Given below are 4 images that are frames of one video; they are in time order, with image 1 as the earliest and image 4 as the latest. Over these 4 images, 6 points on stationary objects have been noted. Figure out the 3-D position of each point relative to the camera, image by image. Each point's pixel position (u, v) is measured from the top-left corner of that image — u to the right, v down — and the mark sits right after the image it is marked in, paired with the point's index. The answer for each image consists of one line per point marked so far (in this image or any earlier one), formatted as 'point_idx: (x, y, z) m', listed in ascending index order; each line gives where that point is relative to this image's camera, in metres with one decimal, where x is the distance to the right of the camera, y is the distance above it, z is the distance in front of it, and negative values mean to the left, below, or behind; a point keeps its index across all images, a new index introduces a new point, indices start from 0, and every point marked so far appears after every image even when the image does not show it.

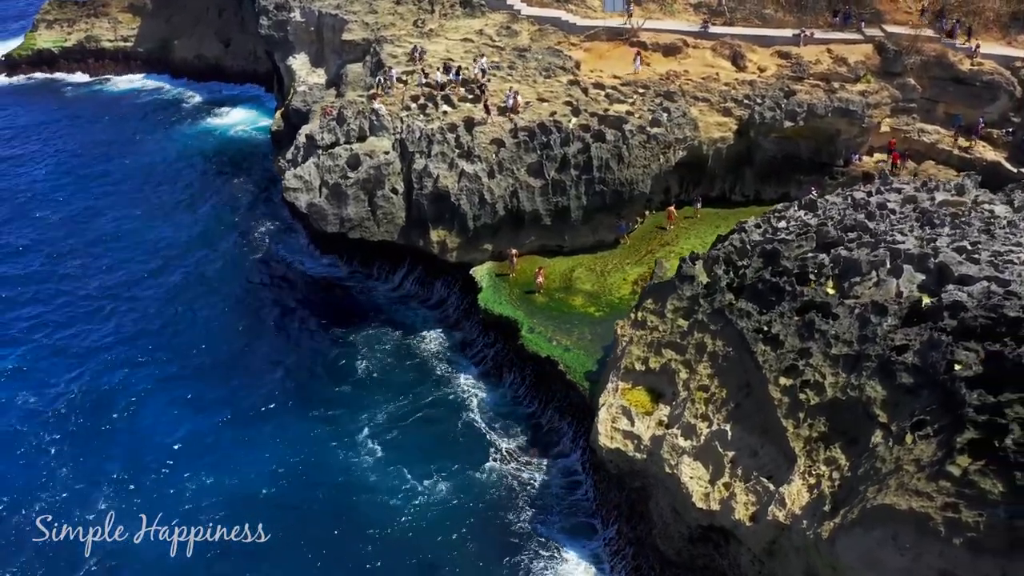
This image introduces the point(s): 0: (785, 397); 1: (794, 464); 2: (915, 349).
0: (+6.7, -2.7, +19.8) m
1: (+6.5, -4.2, +18.9) m
2: (+9.0, -1.5, +18.2) m
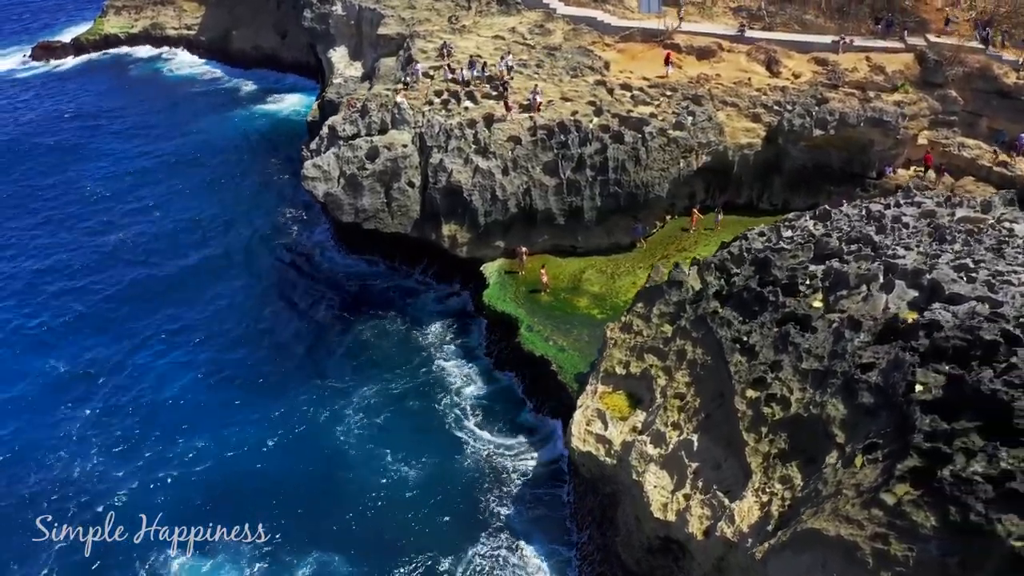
0: (+5.6, -2.9, +19.2) m
1: (+5.3, -4.4, +18.3) m
2: (+7.9, -1.8, +17.4) m
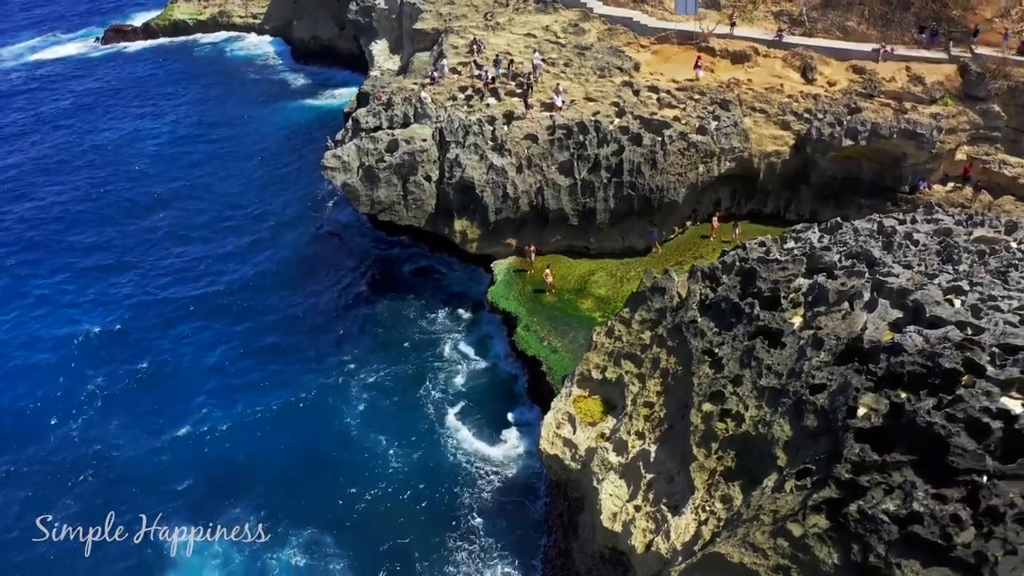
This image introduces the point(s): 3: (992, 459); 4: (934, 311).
0: (+4.4, -3.2, +18.6) m
1: (+4.0, -4.6, +17.8) m
2: (+6.6, -2.2, +16.7) m
3: (+8.5, -3.1, +14.3) m
4: (+10.2, -0.6, +19.4) m
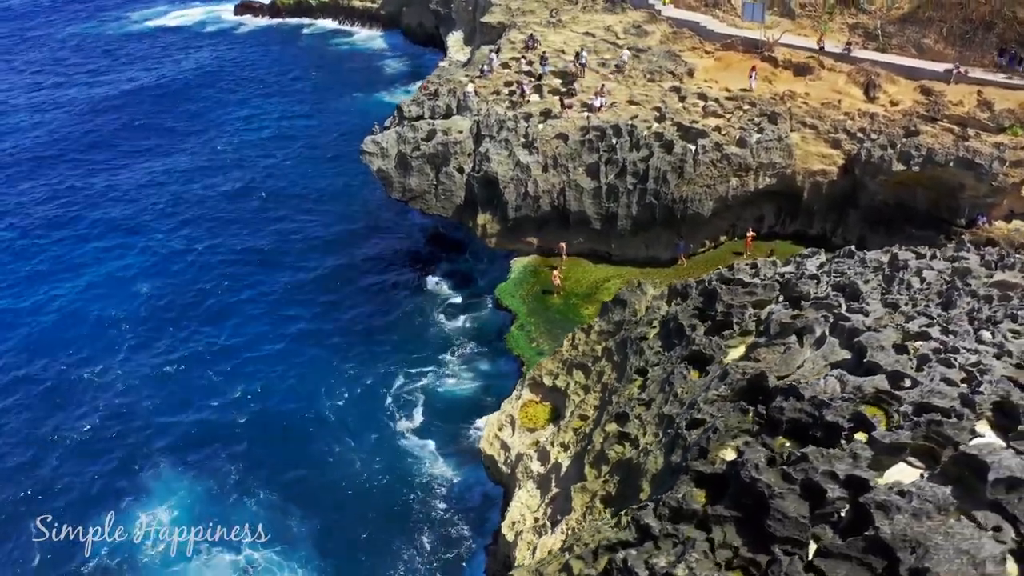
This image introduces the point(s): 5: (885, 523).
0: (+2.1, -3.5, +18.2) m
1: (+1.4, -4.9, +17.4) m
2: (+4.1, -2.7, +16.0) m
3: (+5.5, -3.9, +13.3) m
4: (+8.2, -1.5, +18.1) m
5: (+6.2, -3.8, +13.2) m
